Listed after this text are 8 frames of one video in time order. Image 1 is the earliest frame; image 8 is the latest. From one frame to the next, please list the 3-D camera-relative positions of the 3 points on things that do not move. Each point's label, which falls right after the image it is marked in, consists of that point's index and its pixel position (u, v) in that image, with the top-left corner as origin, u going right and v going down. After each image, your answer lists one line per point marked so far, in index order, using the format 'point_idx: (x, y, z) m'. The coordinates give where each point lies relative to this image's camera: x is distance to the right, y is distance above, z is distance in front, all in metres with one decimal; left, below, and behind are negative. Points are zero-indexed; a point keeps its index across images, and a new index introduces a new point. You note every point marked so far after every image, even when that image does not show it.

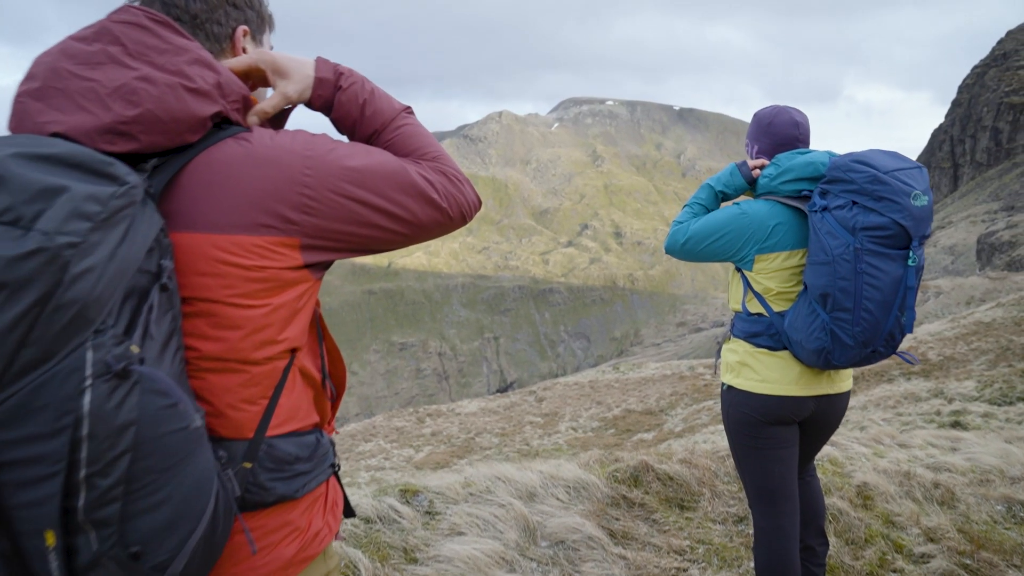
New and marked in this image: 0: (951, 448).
0: (+5.1, -1.9, +7.8) m
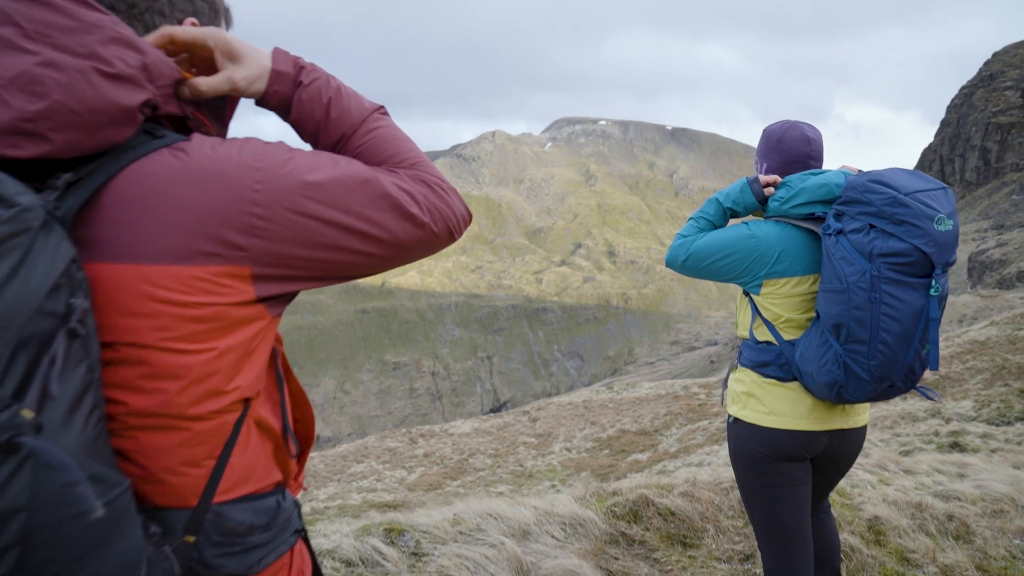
0: (+5.0, -2.1, +7.5) m
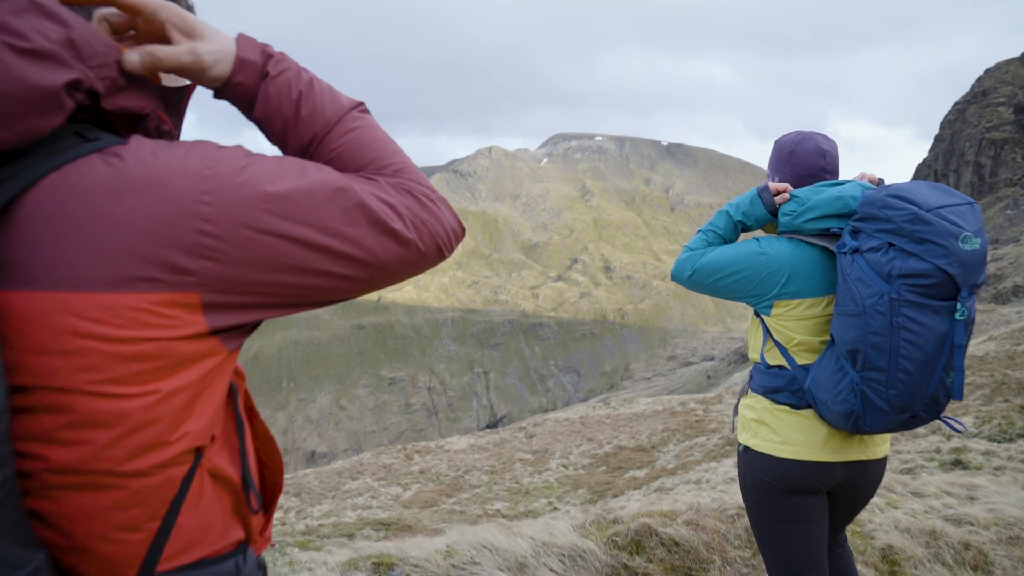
0: (+5.0, -2.3, +7.3) m
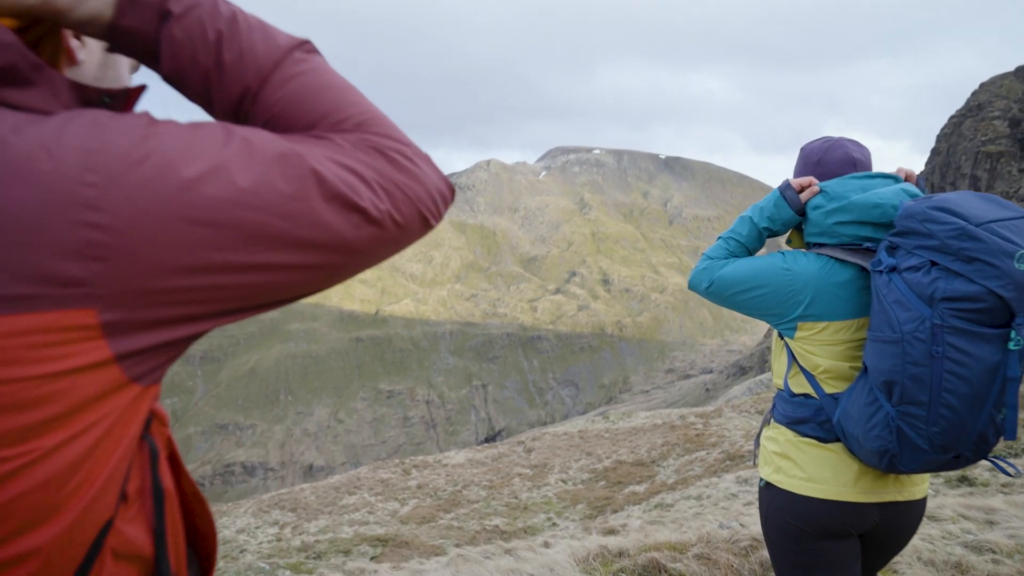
0: (+5.0, -2.5, +7.0) m
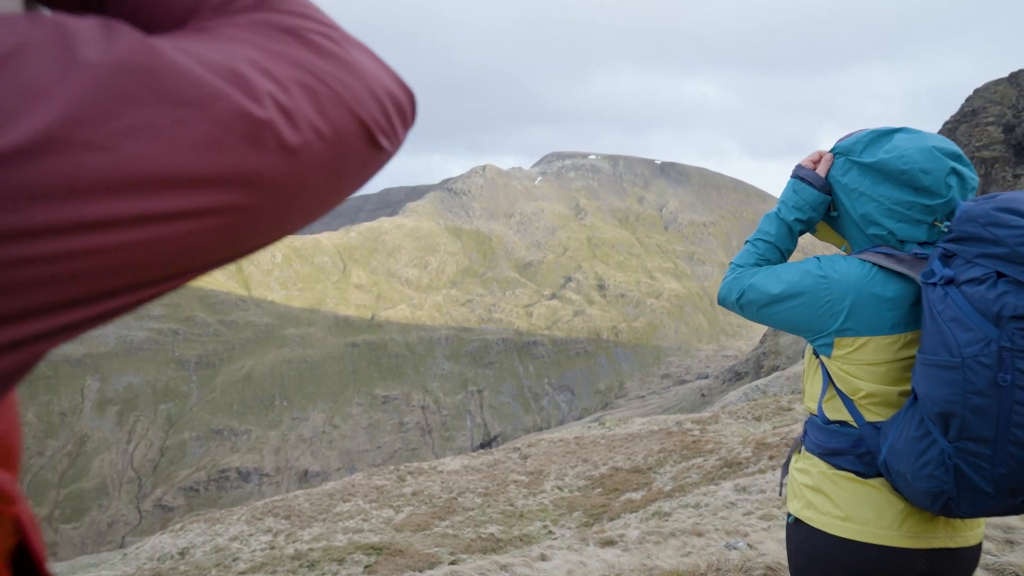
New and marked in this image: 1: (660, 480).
0: (+4.9, -2.6, +6.7) m
1: (+4.4, -5.8, +19.9) m
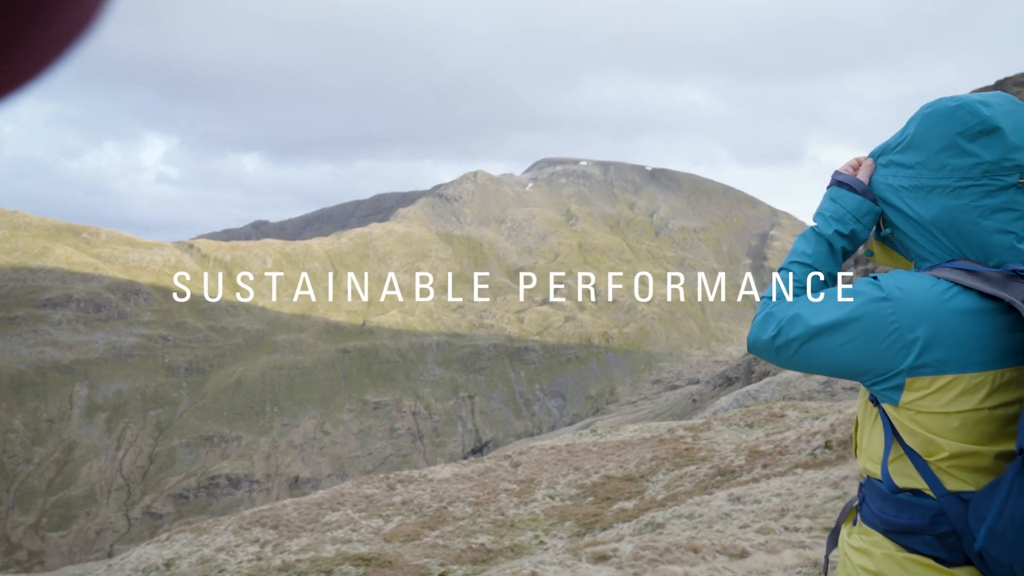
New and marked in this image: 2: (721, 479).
0: (+4.8, -2.7, +6.2) m
1: (+4.2, -6.0, +19.3) m
2: (+5.5, -5.1, +17.4) m
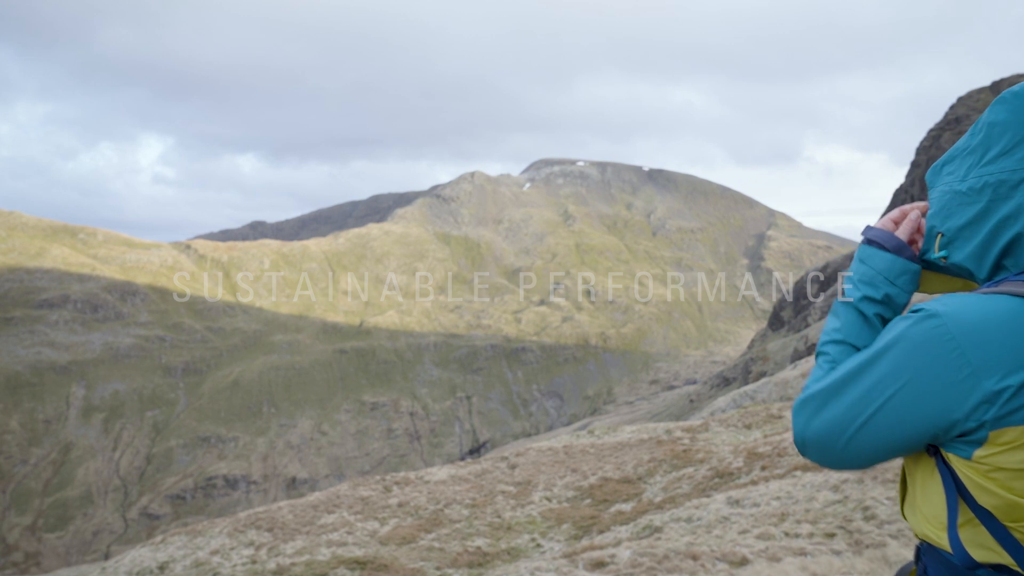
0: (+4.7, -2.7, +5.8) m
1: (+4.0, -6.0, +18.9) m
2: (+5.4, -5.1, +17.0) m
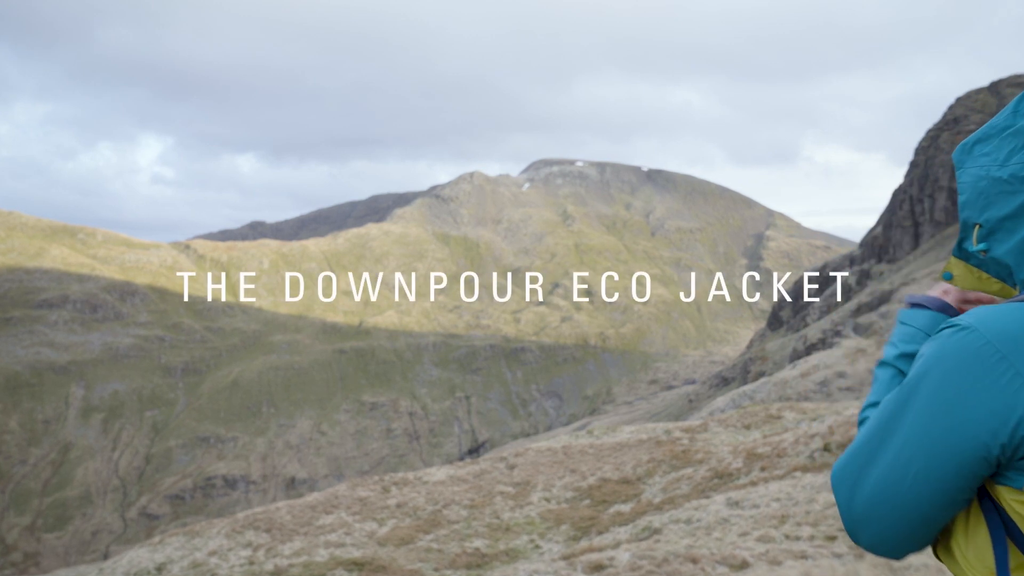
0: (+4.7, -2.7, +5.6) m
1: (+4.0, -6.0, +18.7) m
2: (+5.3, -5.1, +16.8) m
